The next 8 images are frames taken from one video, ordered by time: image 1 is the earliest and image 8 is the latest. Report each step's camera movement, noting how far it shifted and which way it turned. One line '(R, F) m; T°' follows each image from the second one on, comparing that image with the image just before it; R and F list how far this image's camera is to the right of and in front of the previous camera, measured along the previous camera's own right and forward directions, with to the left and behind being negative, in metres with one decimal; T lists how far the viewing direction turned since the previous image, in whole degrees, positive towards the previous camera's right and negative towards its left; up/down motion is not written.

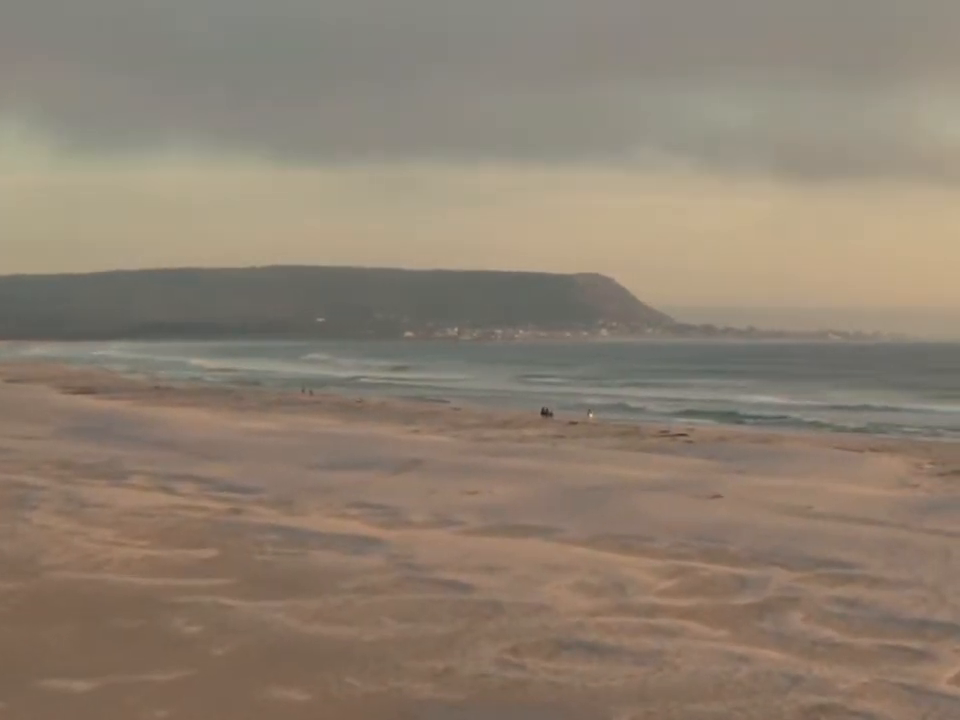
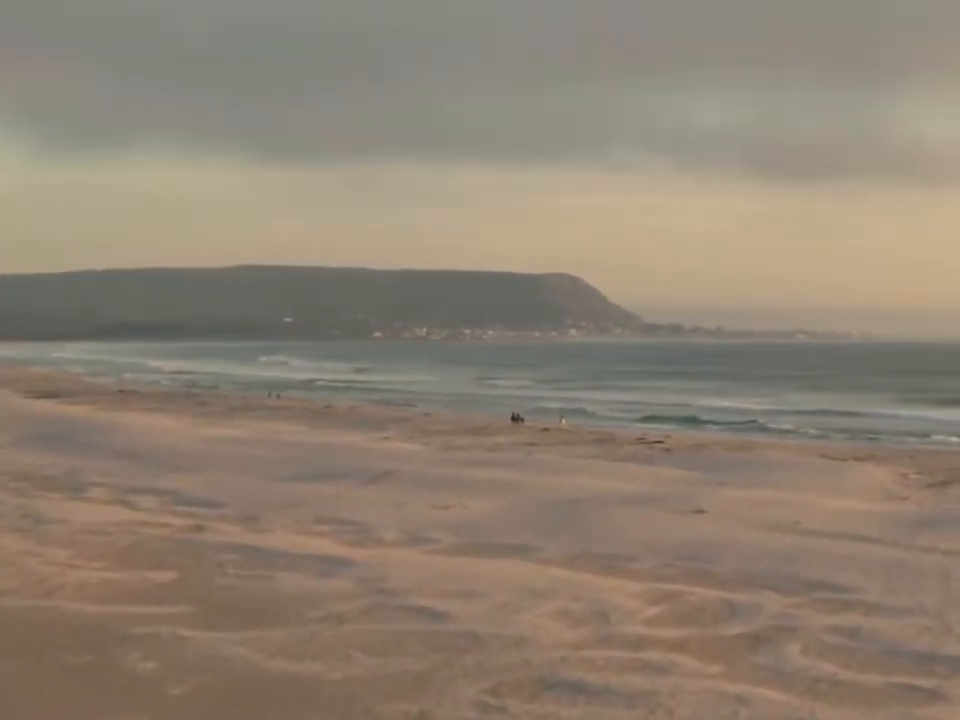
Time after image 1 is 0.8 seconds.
(0.0, +0.4) m; +2°
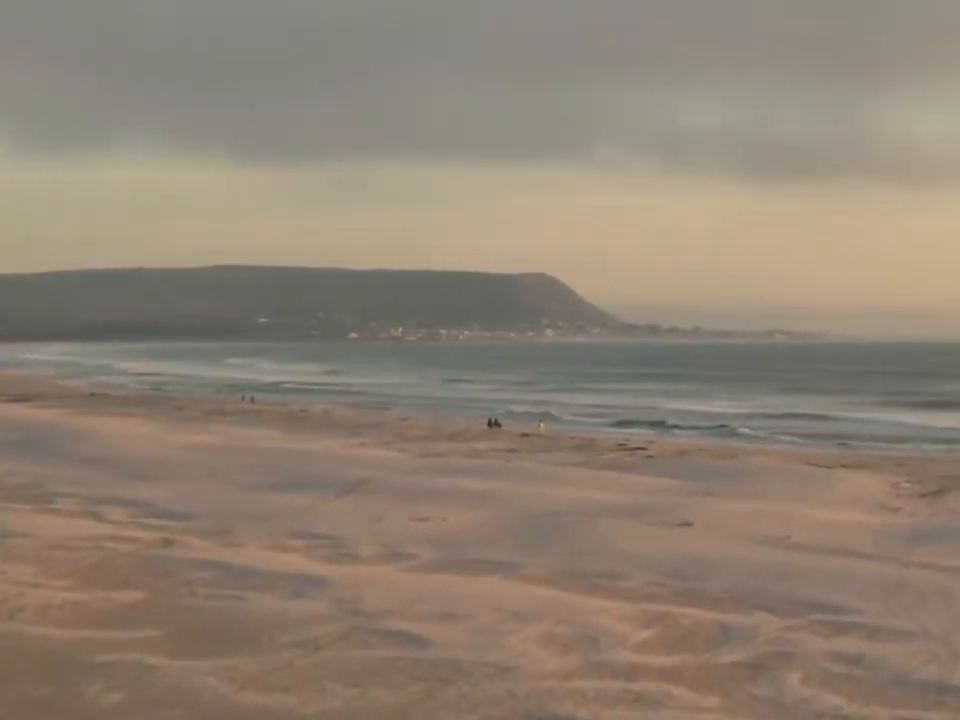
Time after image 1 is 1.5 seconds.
(0.0, +0.4) m; +1°
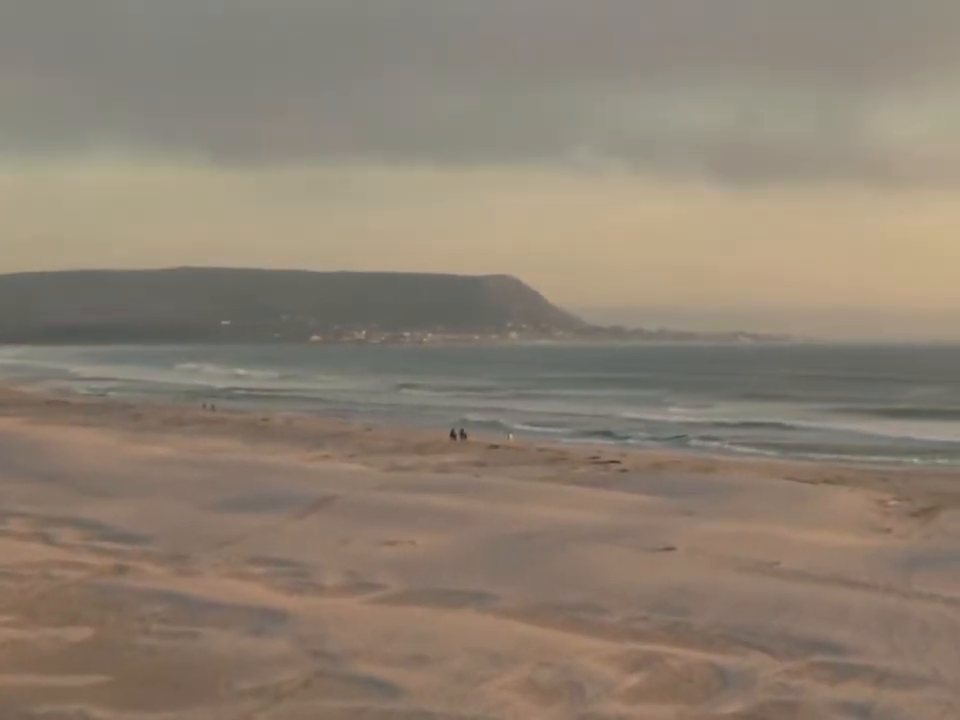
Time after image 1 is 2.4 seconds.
(-0.1, +0.6) m; +2°
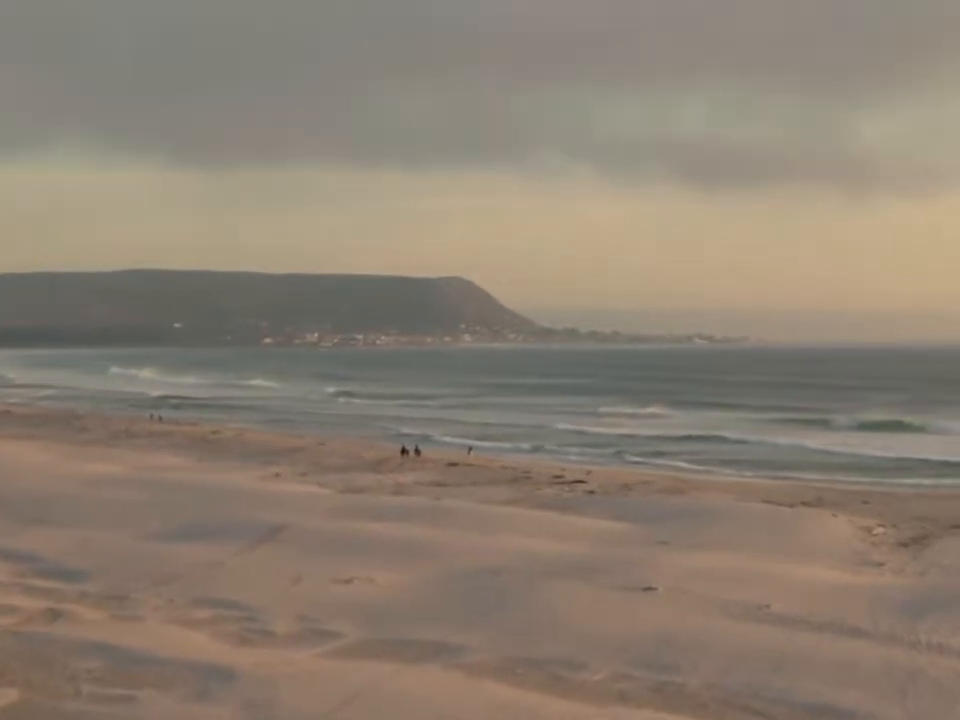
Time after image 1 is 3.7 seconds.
(-0.1, +0.7) m; +3°
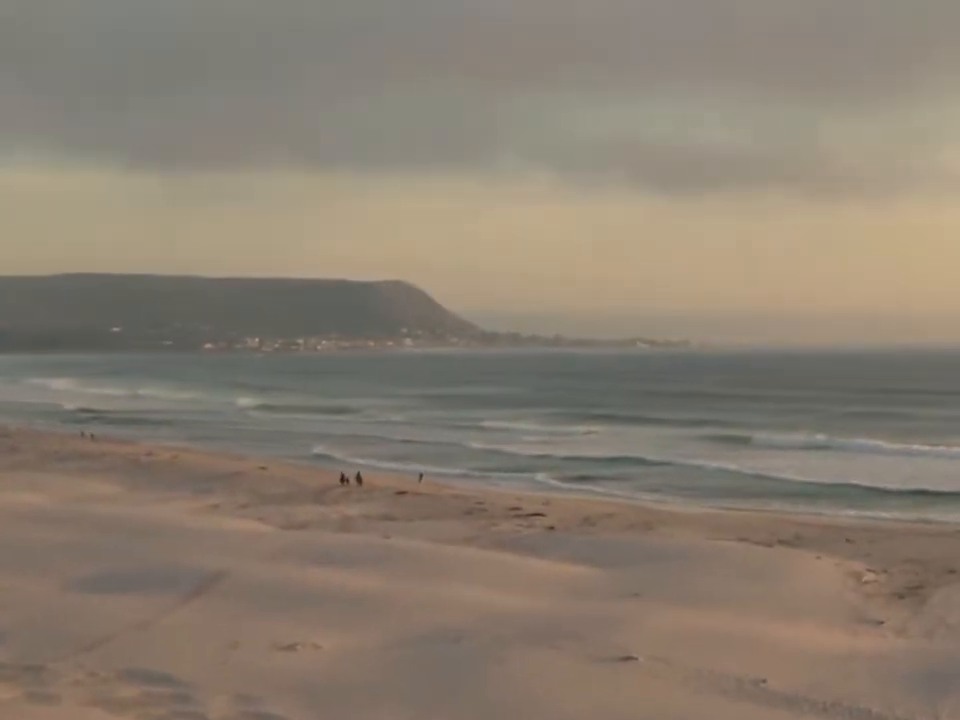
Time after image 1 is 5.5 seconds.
(-0.1, +0.9) m; +3°
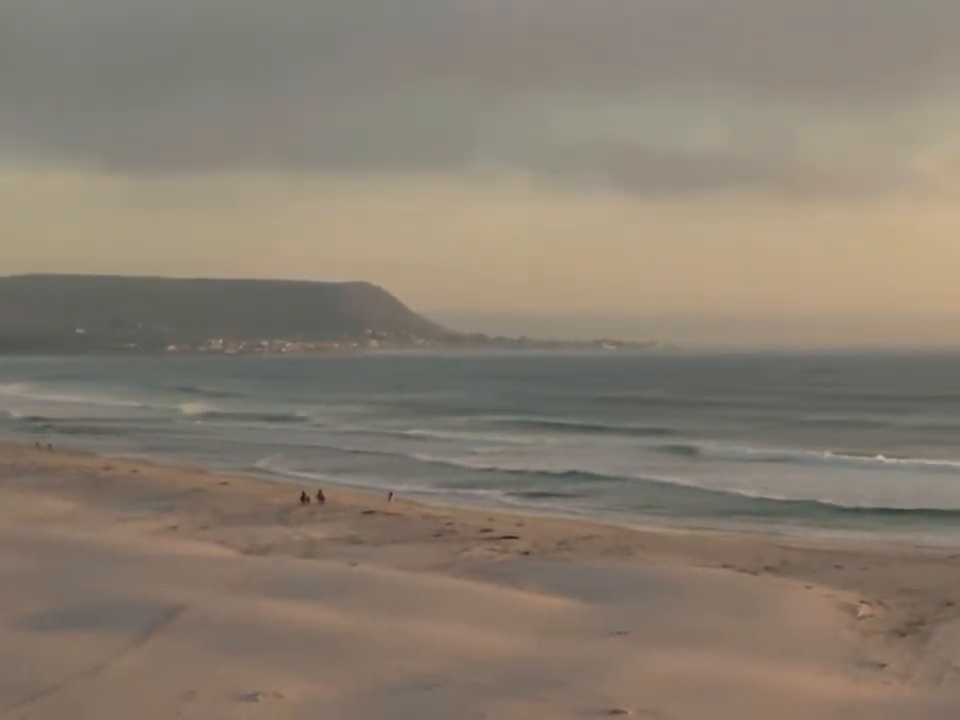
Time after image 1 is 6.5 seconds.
(0.0, +0.6) m; +2°
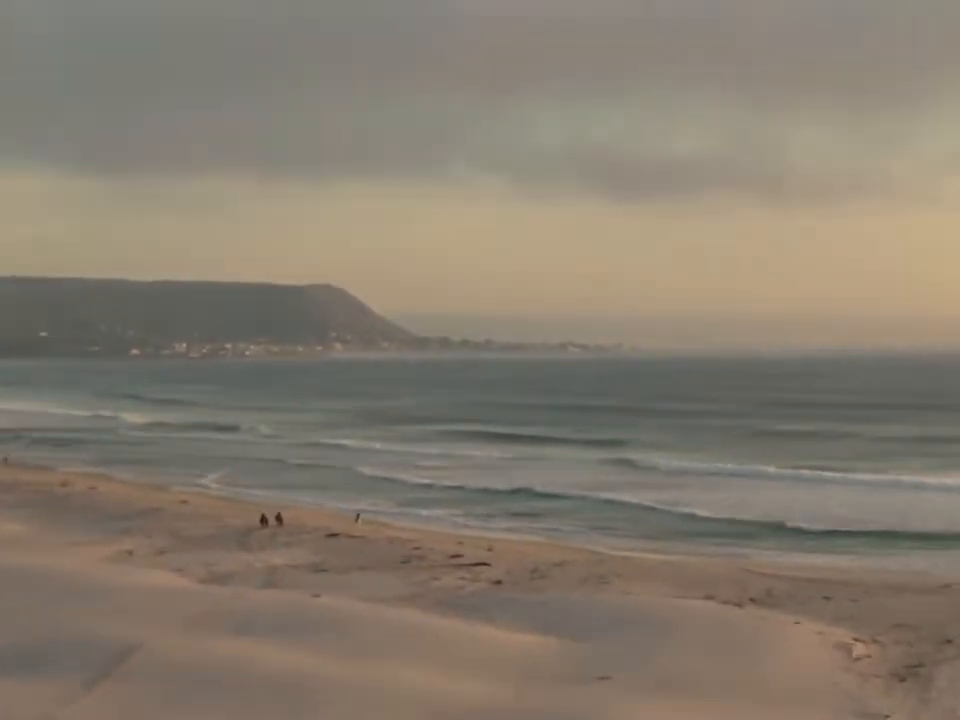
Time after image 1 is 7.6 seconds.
(0.0, +0.6) m; +2°
